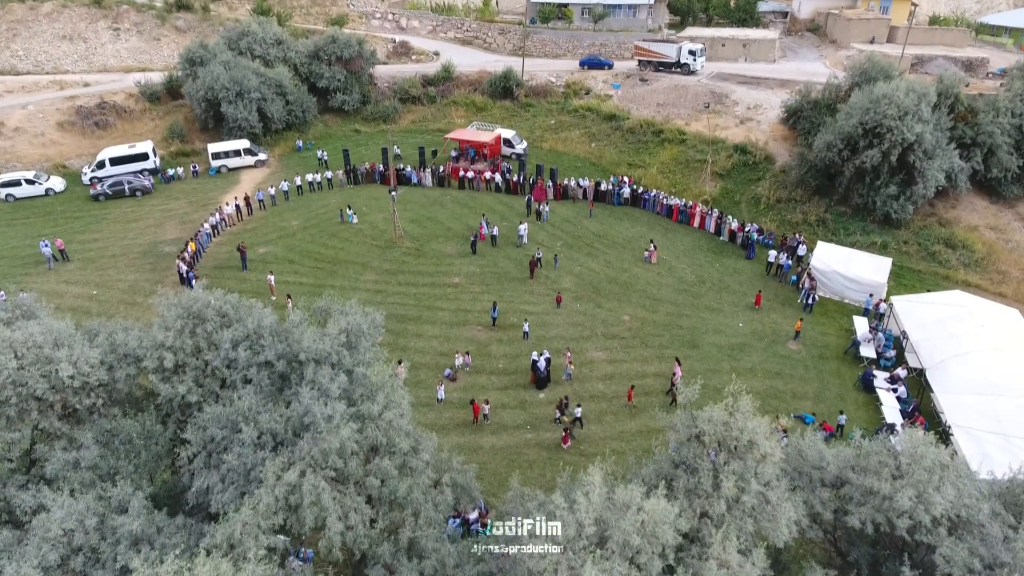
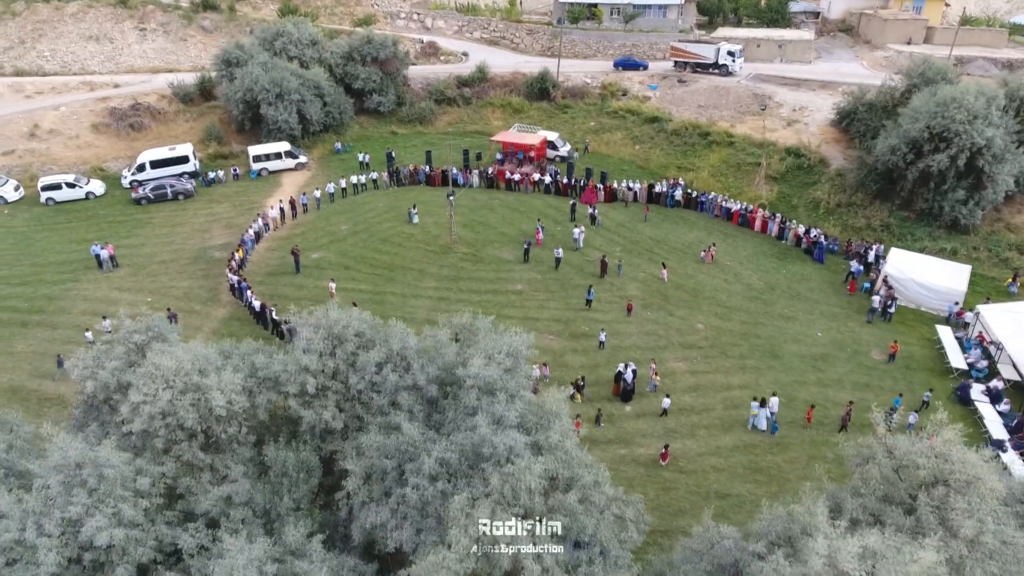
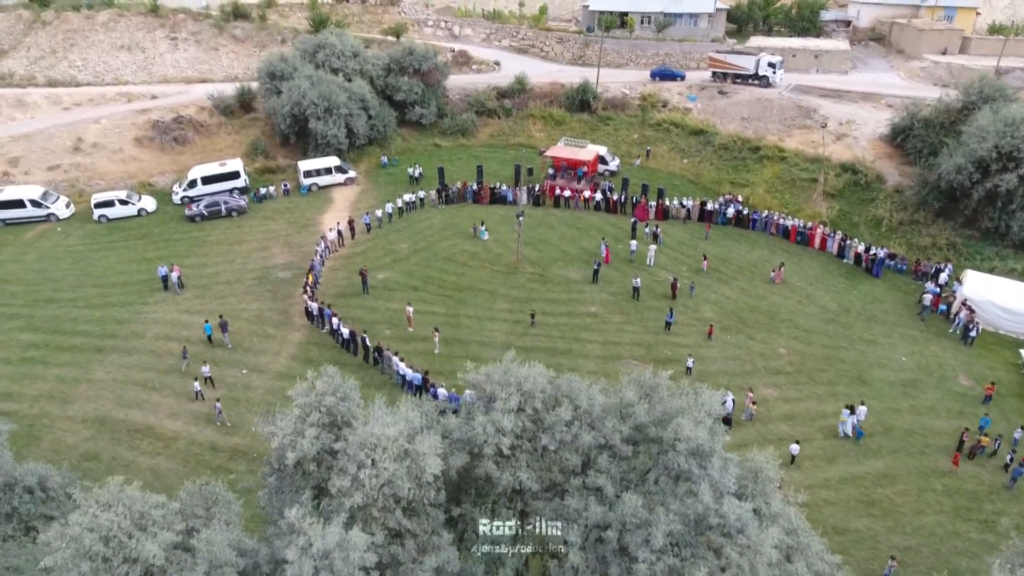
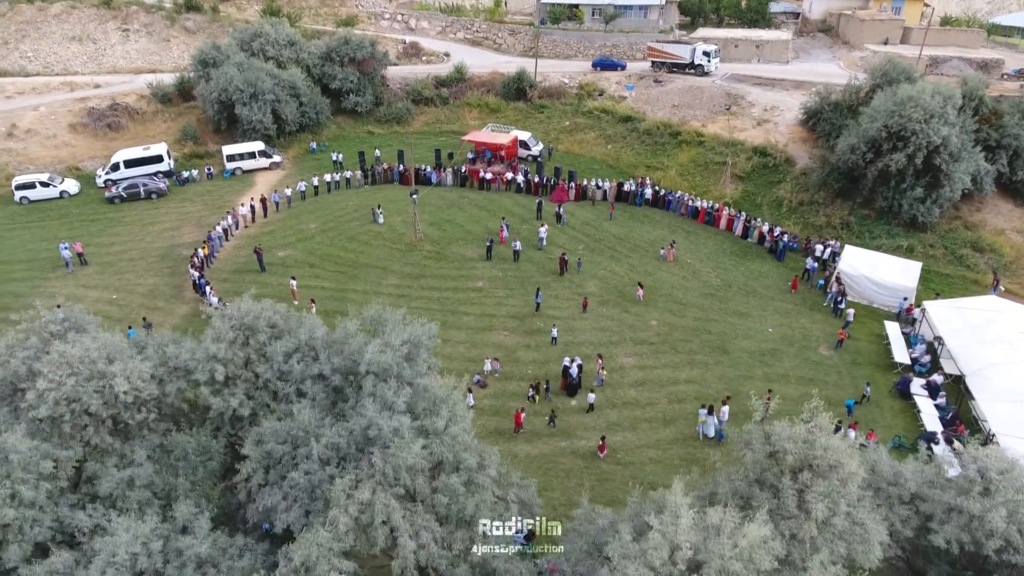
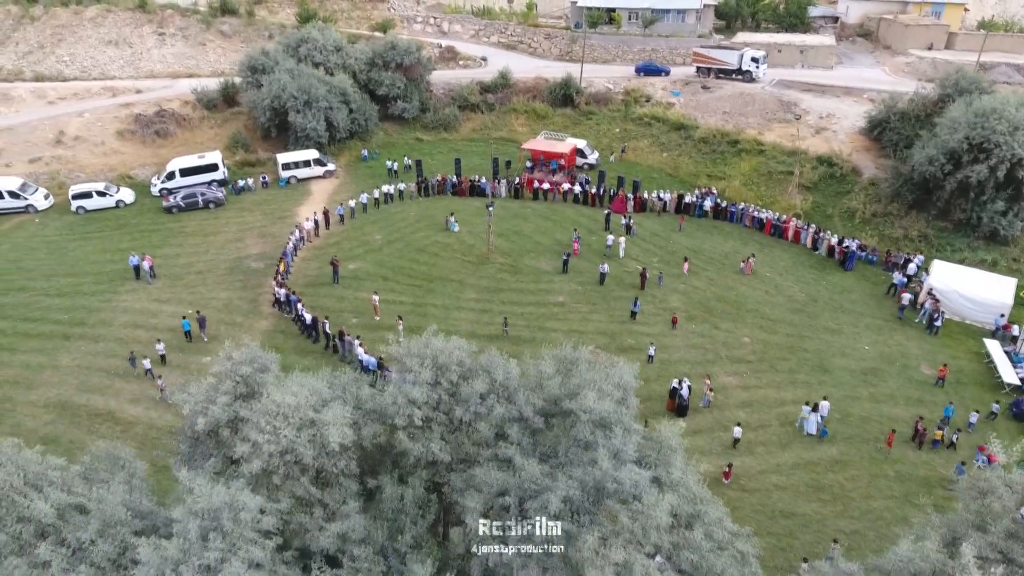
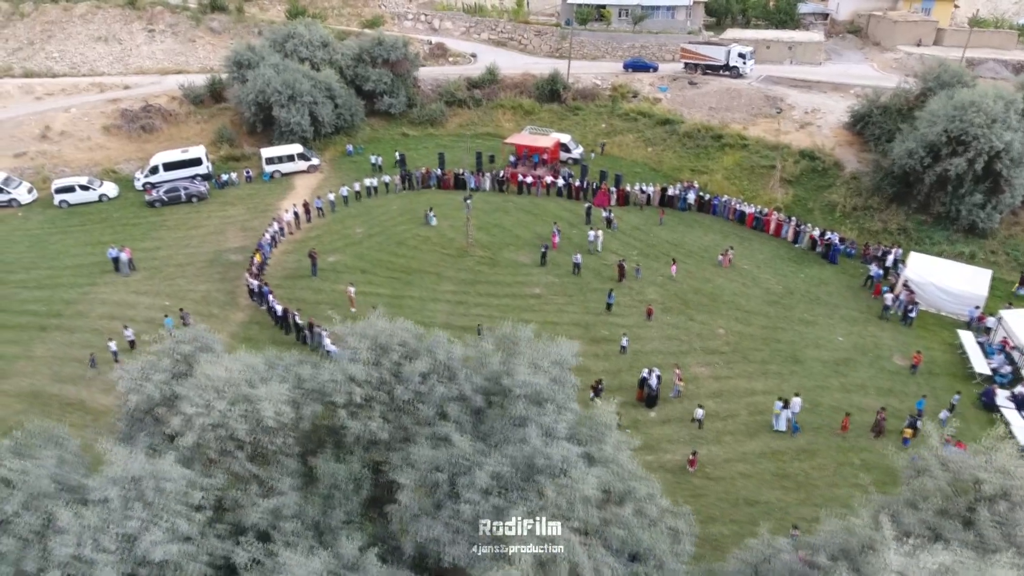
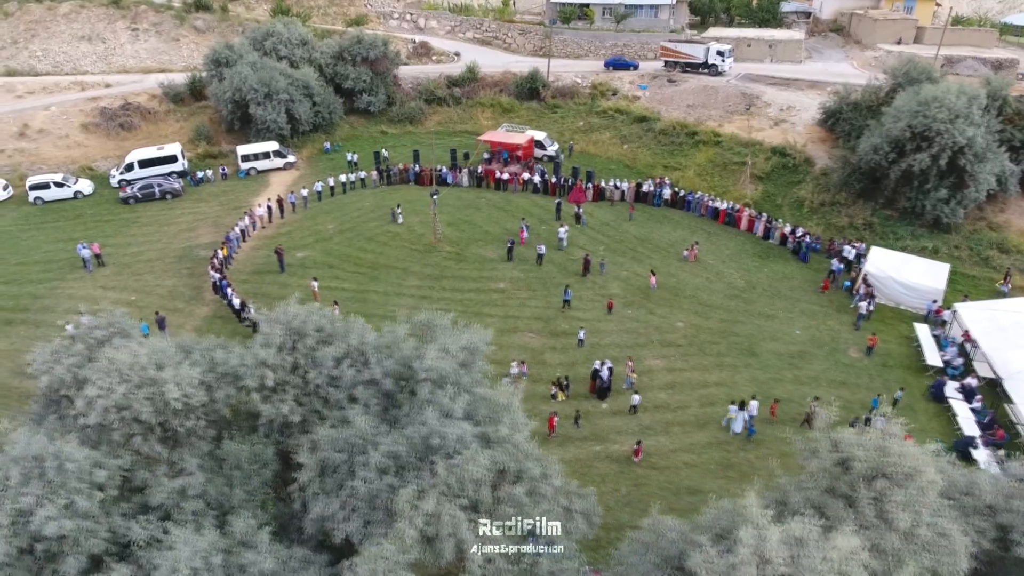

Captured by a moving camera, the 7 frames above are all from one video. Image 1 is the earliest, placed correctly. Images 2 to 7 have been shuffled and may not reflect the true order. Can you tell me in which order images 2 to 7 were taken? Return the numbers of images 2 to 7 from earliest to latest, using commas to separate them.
4, 7, 2, 6, 5, 3
